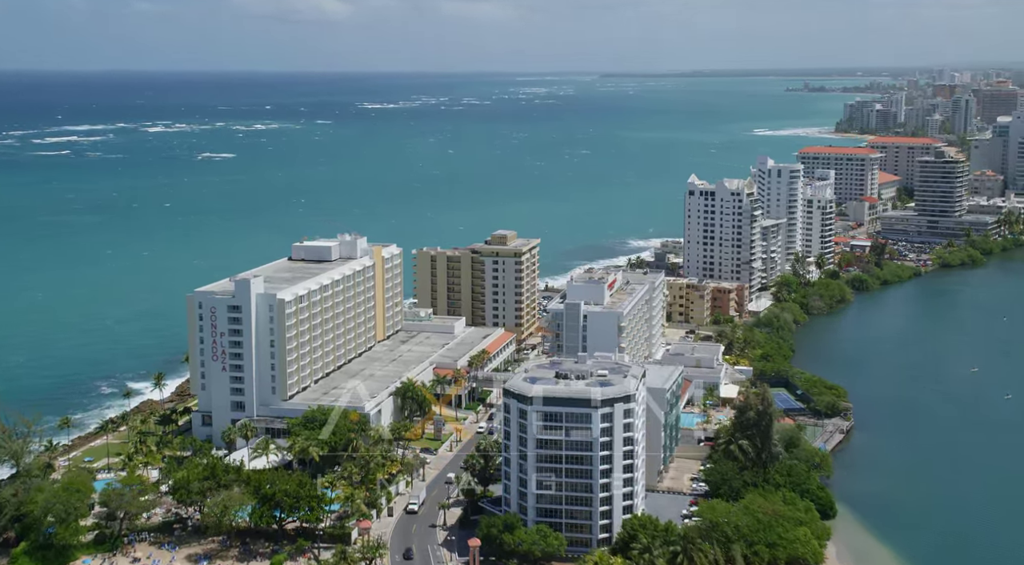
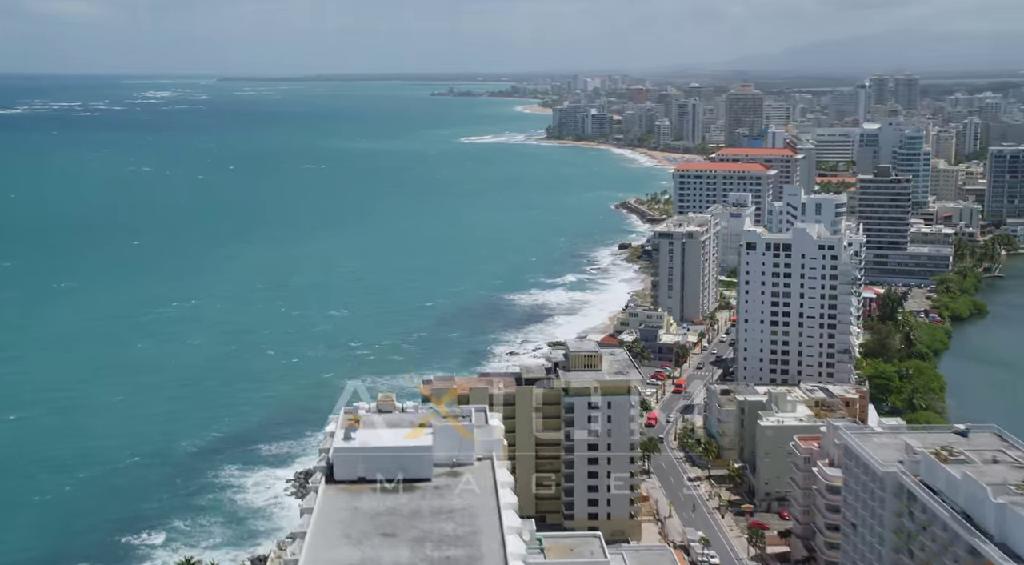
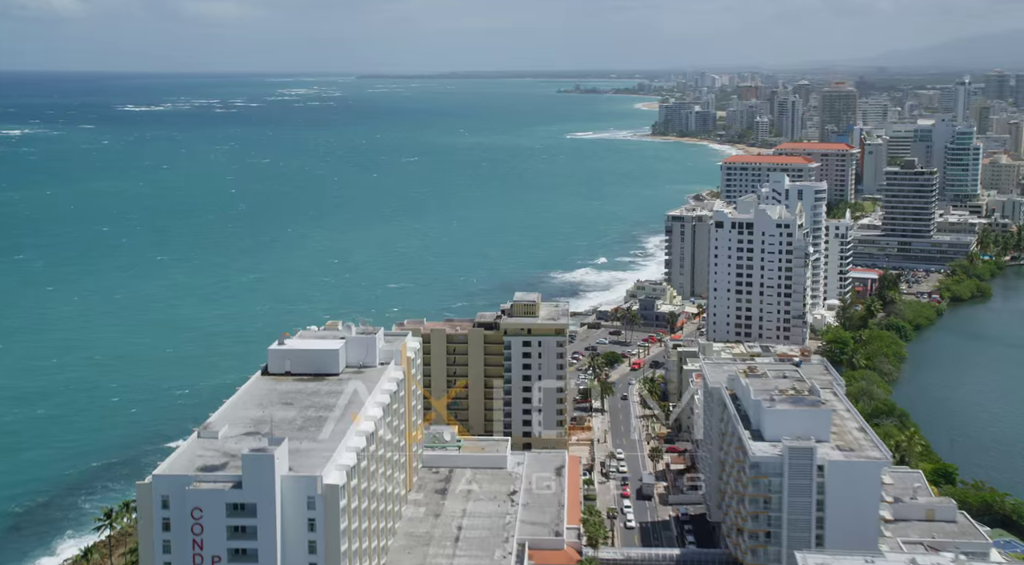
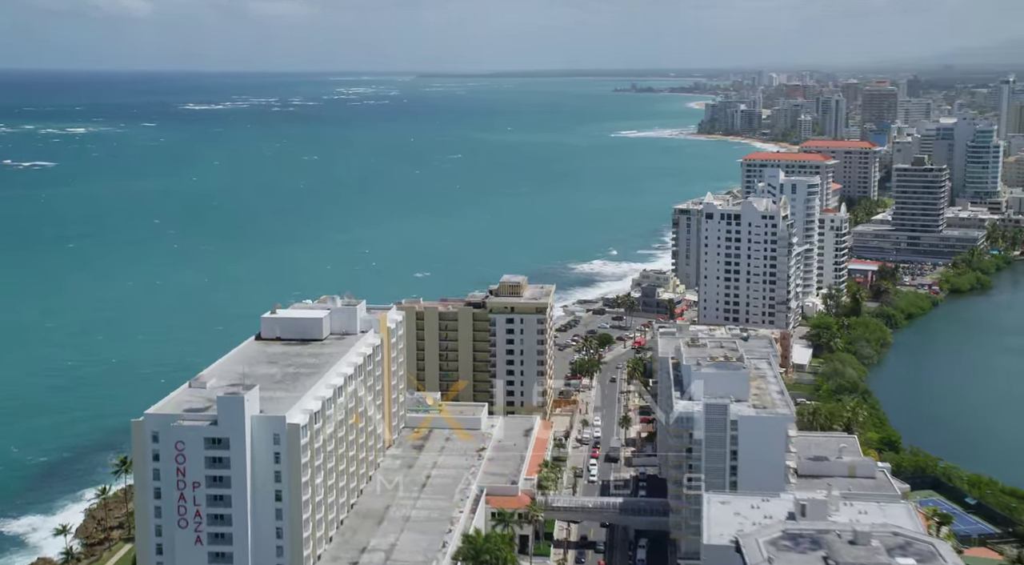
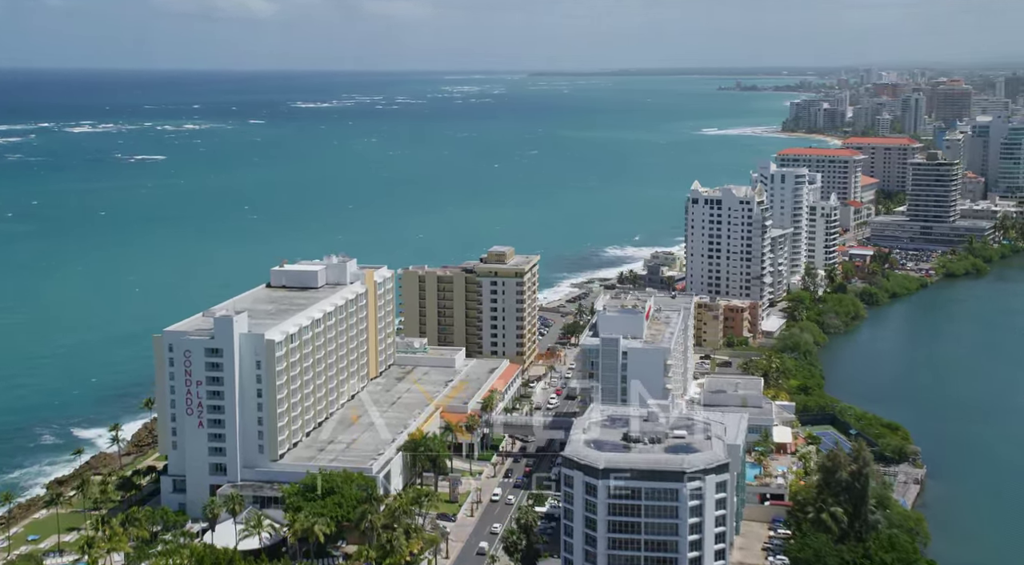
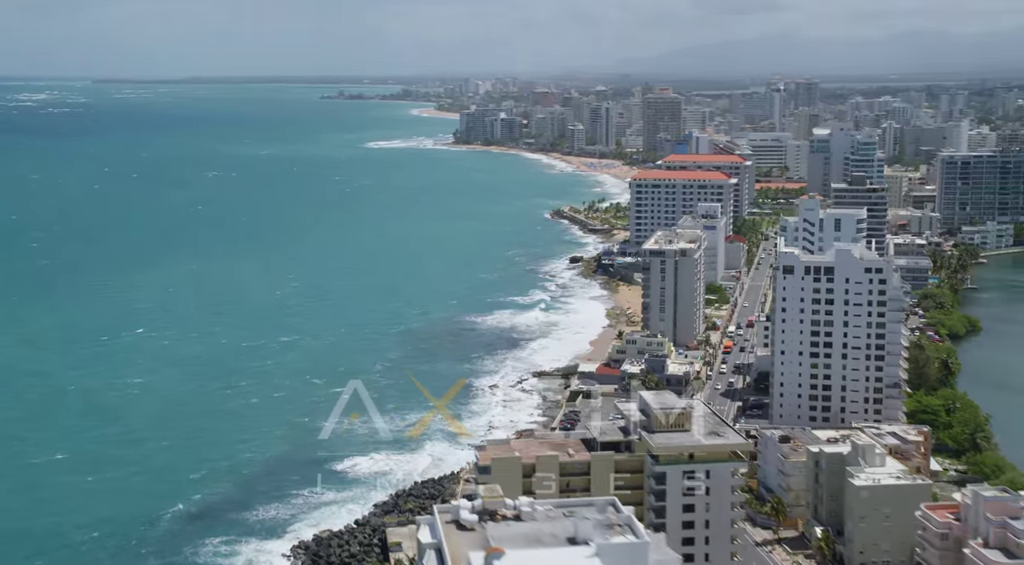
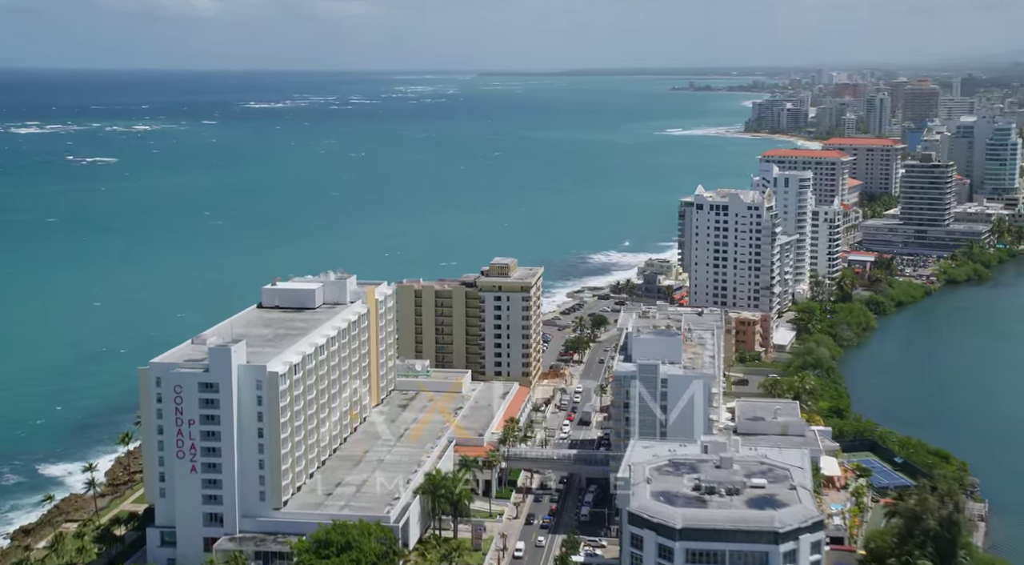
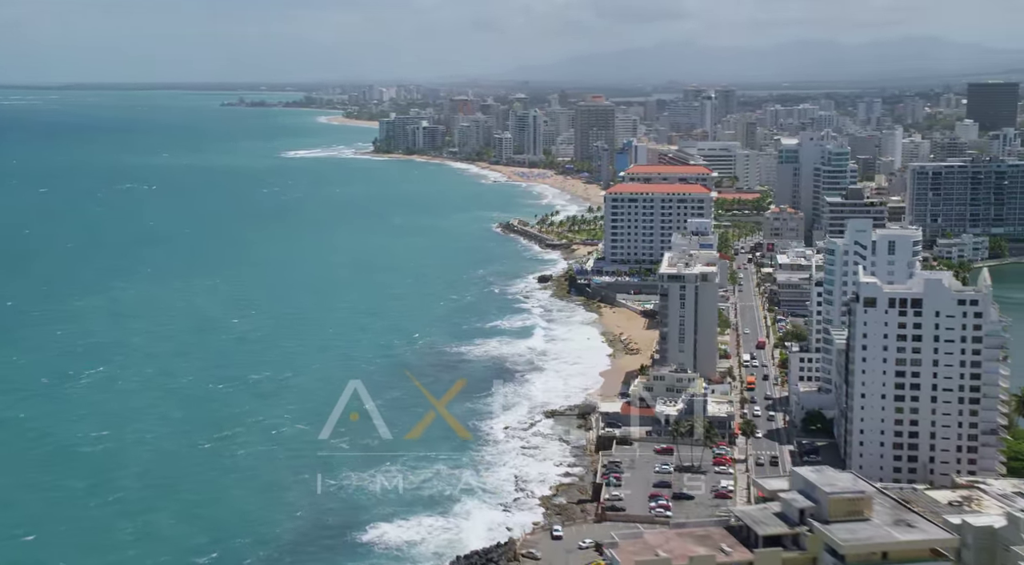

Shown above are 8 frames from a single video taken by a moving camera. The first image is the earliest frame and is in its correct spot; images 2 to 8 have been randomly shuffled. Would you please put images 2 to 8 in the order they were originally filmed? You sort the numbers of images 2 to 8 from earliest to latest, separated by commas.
5, 7, 4, 3, 2, 6, 8
